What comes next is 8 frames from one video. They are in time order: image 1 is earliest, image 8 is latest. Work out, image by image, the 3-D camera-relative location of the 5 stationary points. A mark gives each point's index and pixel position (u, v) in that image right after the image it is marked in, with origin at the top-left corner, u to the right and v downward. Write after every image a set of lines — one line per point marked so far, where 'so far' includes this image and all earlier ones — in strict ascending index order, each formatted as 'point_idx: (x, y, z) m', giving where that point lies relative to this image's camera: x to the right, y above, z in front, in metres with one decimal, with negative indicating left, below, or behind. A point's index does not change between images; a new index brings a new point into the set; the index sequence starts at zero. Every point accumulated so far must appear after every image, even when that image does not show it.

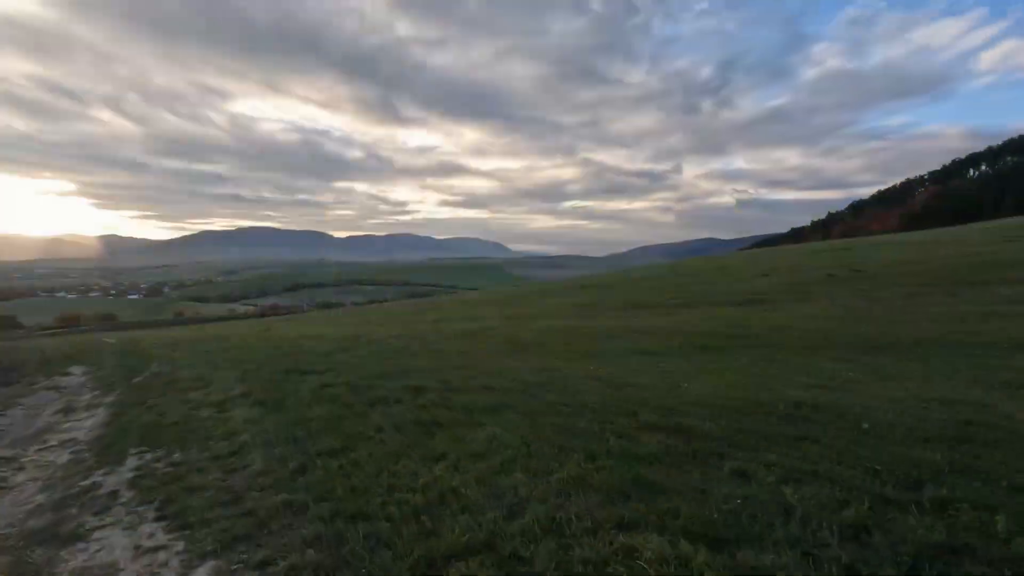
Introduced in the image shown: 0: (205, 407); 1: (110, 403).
0: (-9.3, -3.6, +16.1) m
1: (-13.3, -3.9, +17.8) m
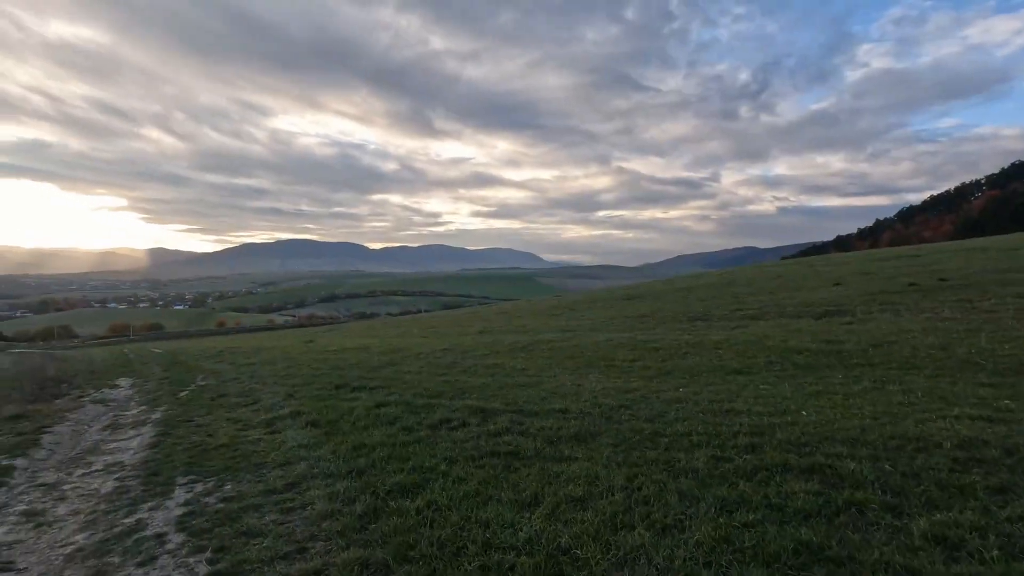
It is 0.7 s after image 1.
0: (-7.2, -3.9, +15.0) m
1: (-11.2, -4.2, +16.9) m
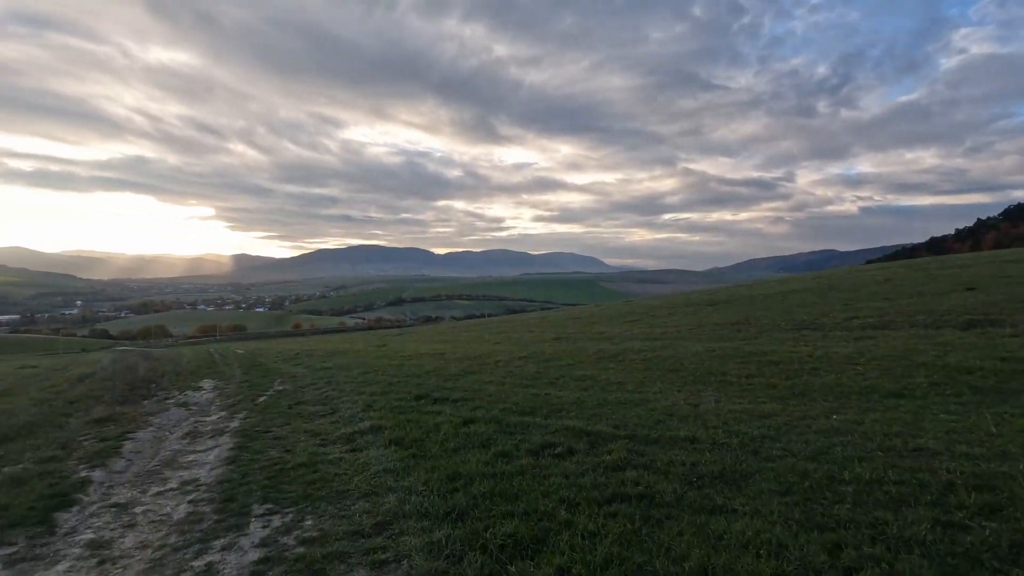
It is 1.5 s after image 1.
0: (-4.6, -4.0, +13.7) m
1: (-8.3, -4.3, +16.0) m
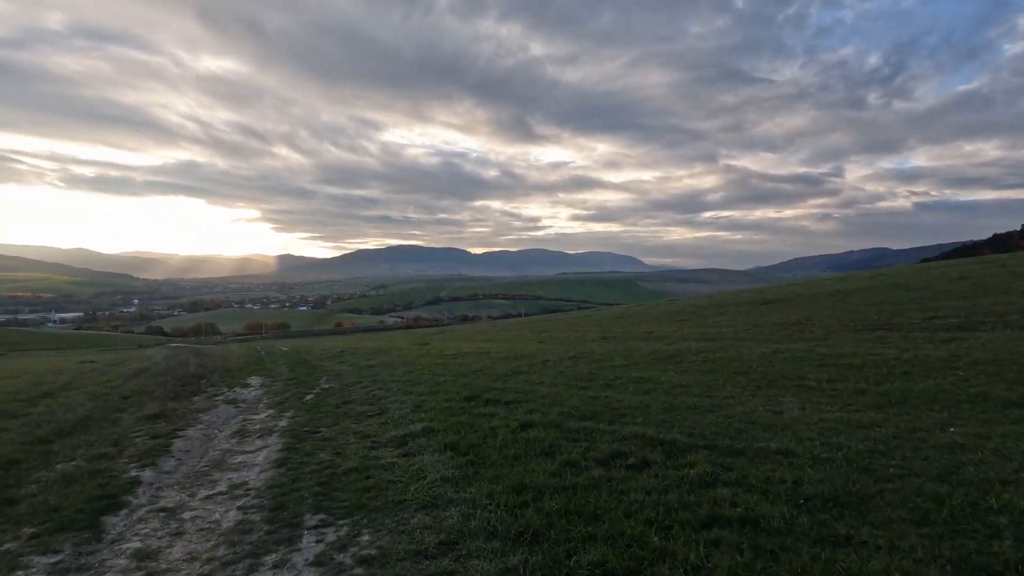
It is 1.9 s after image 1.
0: (-3.1, -3.9, +13.0) m
1: (-6.6, -4.1, +15.5) m
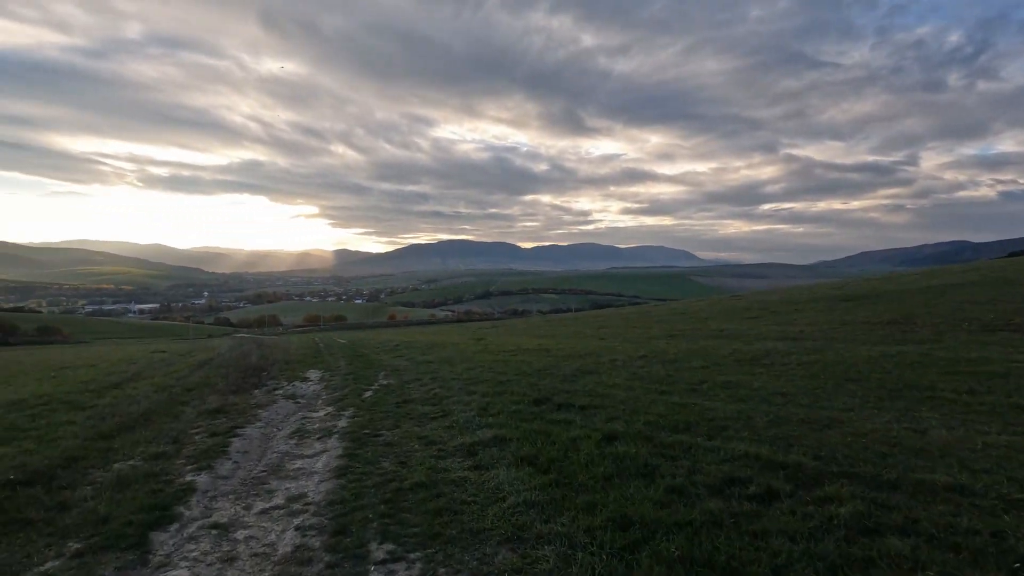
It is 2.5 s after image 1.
0: (-1.3, -3.7, +11.7) m
1: (-4.6, -3.9, +14.5) m
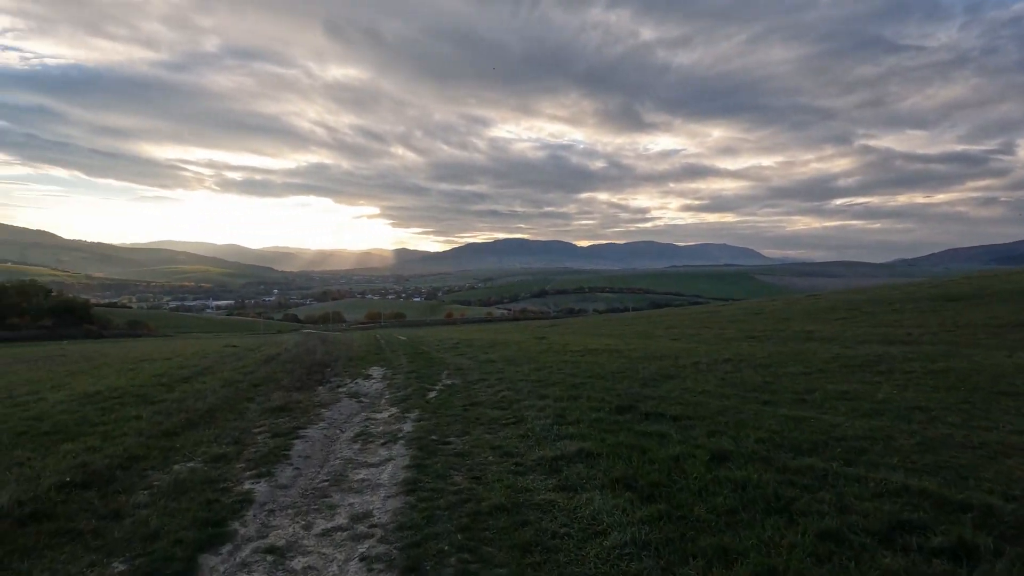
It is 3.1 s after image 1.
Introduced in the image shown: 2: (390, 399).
0: (+0.4, -3.5, +10.2) m
1: (-2.5, -3.7, +13.4) m
2: (-4.5, -4.1, +19.9) m
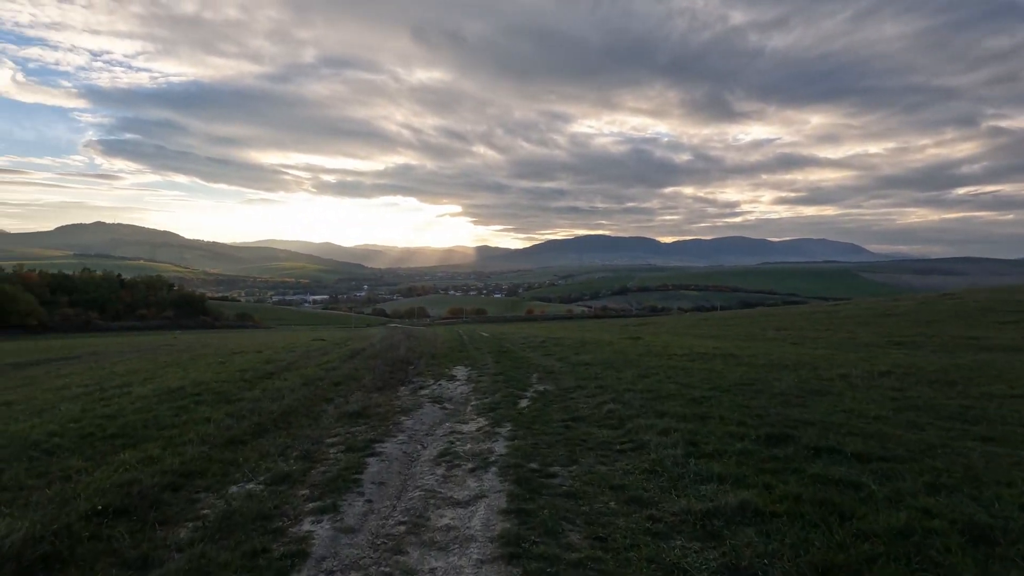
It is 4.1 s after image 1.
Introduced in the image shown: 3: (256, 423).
0: (+2.3, -3.4, +7.2) m
1: (-0.2, -3.6, +10.8) m
2: (-1.1, -3.9, +17.5) m
3: (-7.0, -3.7, +14.6) m
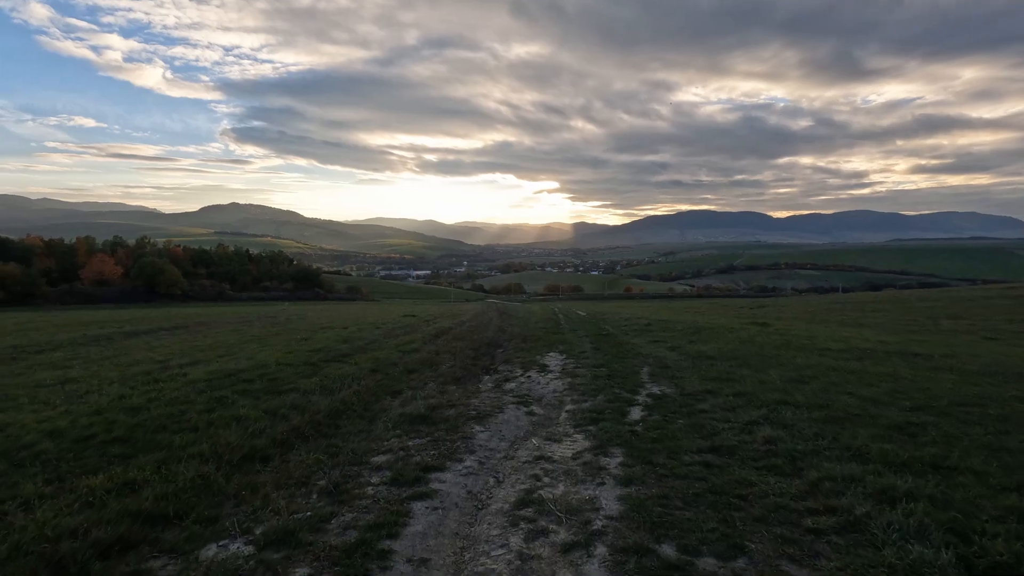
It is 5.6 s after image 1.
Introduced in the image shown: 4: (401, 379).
0: (+3.1, -3.2, +2.6) m
1: (+1.3, -3.2, +6.6) m
2: (+1.6, -3.2, +13.4) m
3: (-4.7, -3.0, +11.5) m
4: (-3.8, -3.1, +18.0) m
